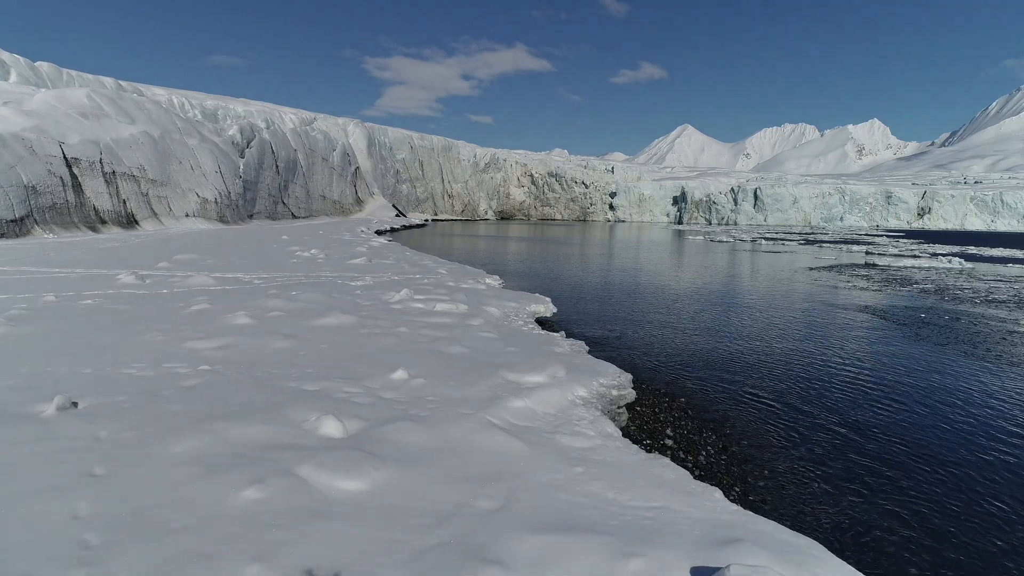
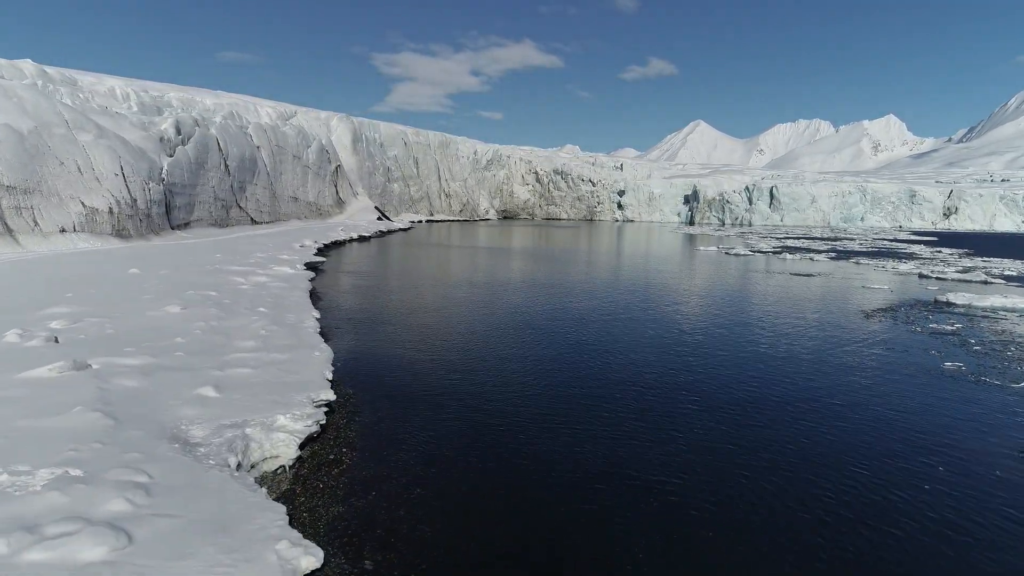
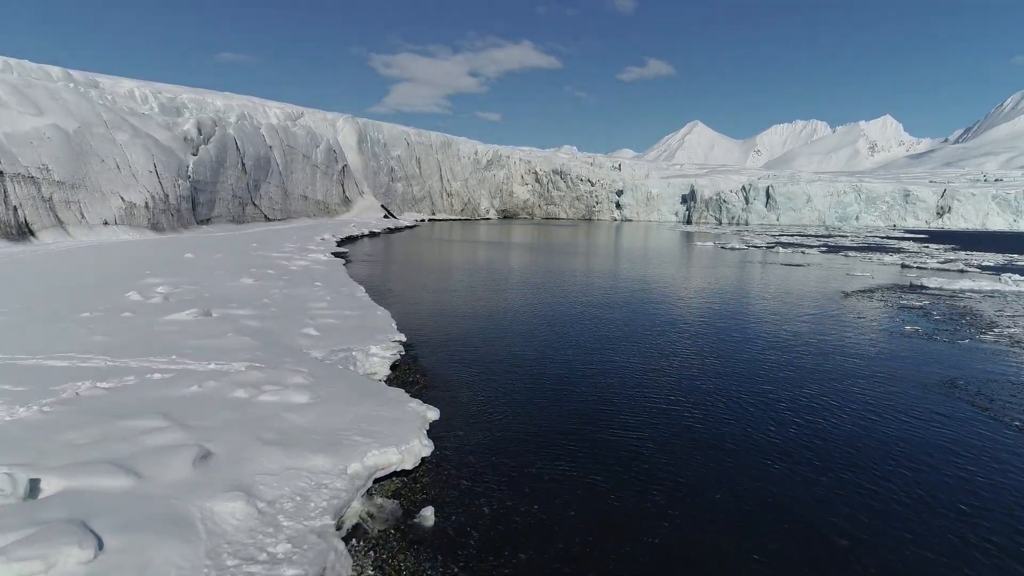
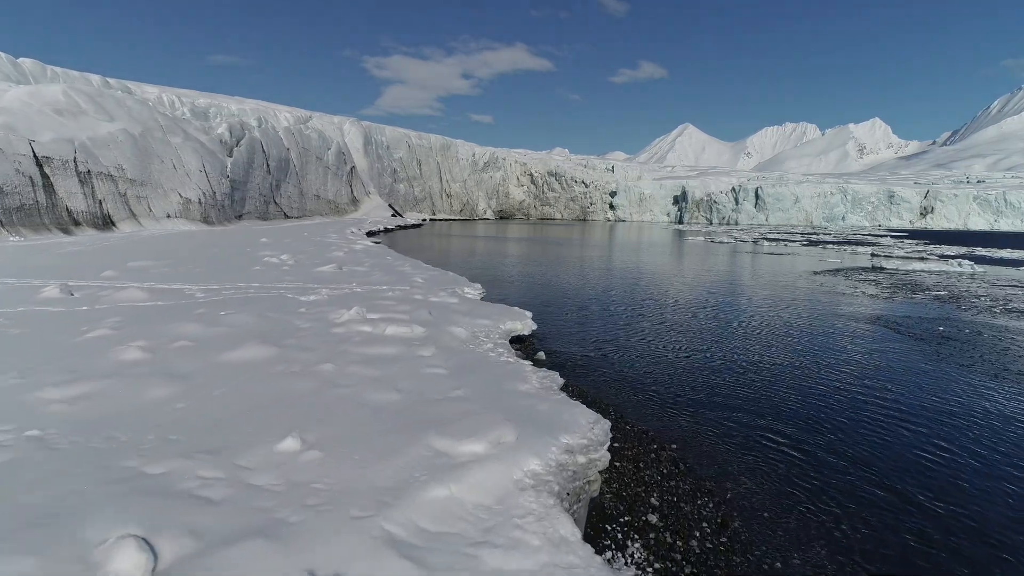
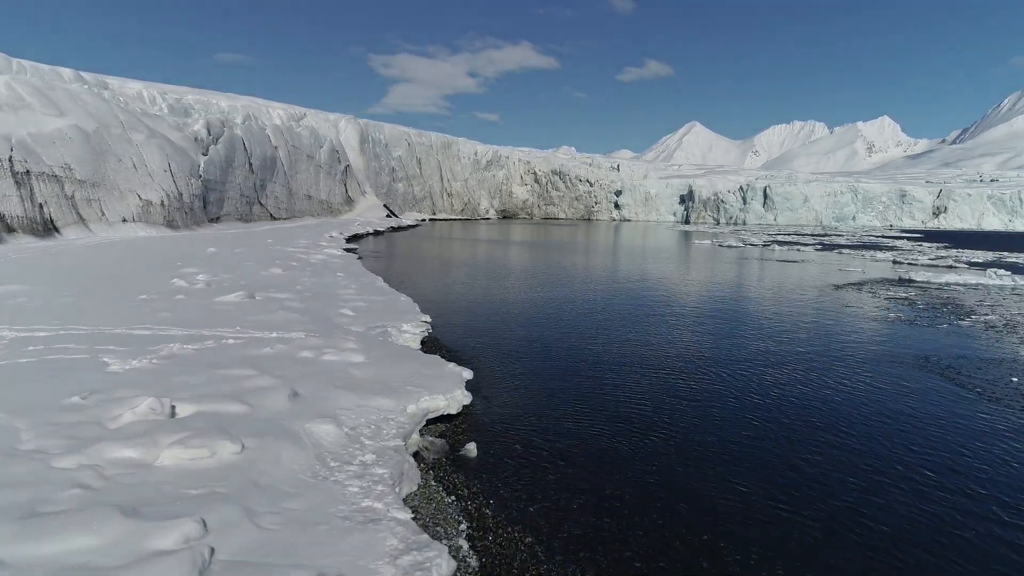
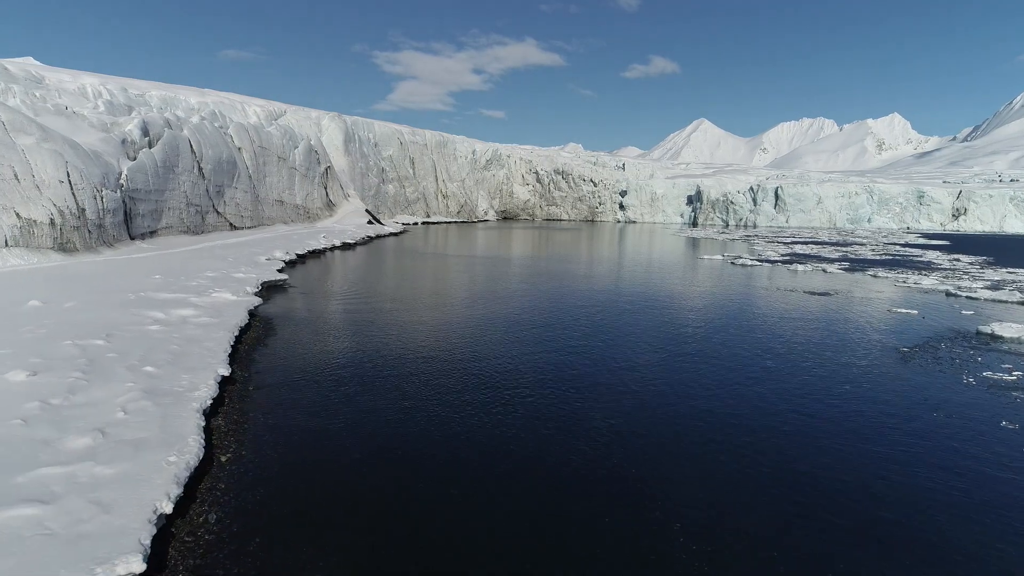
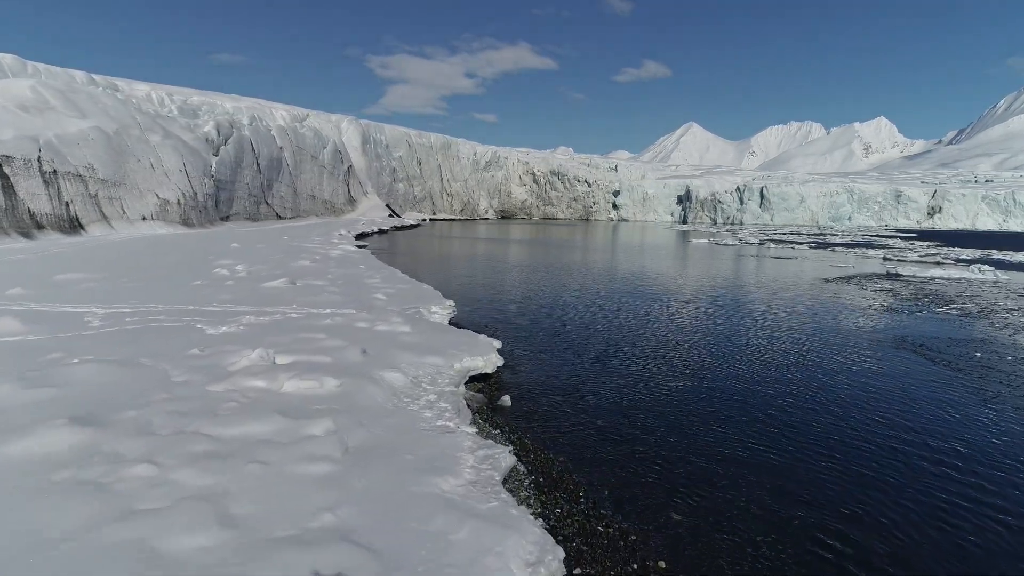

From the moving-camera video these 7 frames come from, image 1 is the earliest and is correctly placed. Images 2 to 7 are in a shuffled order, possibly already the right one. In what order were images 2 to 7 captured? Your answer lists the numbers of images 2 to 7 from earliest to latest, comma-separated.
4, 7, 5, 3, 2, 6
